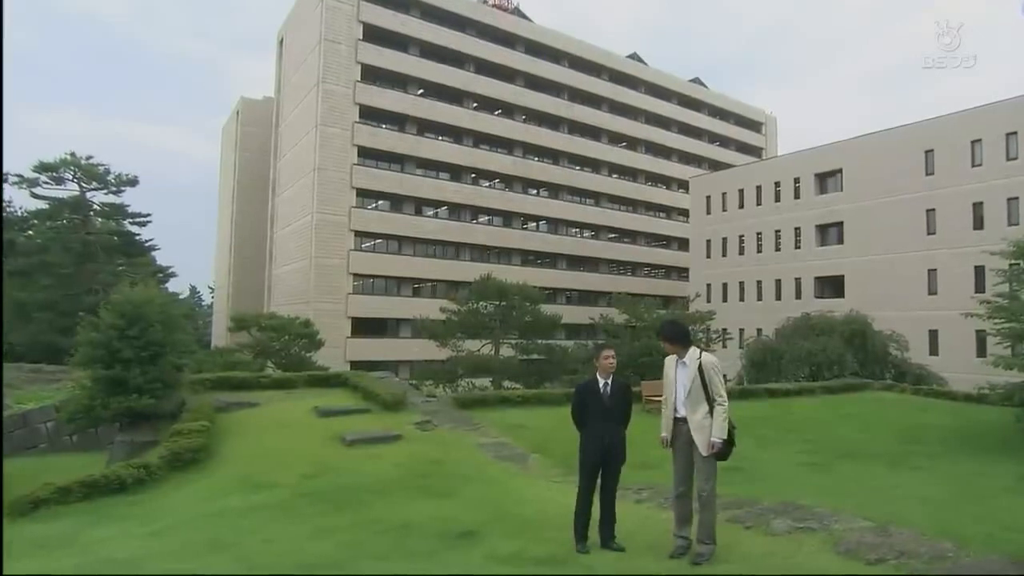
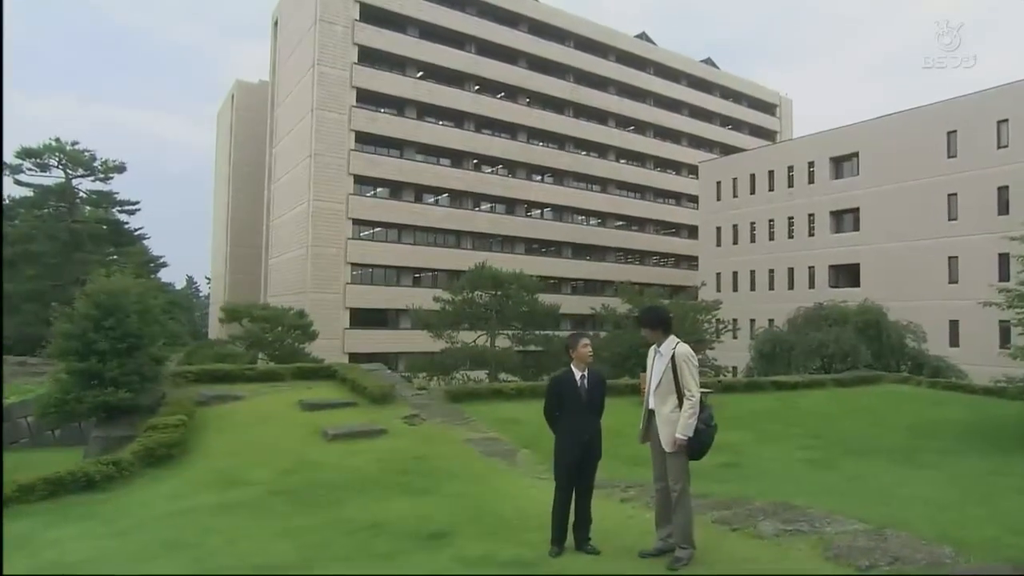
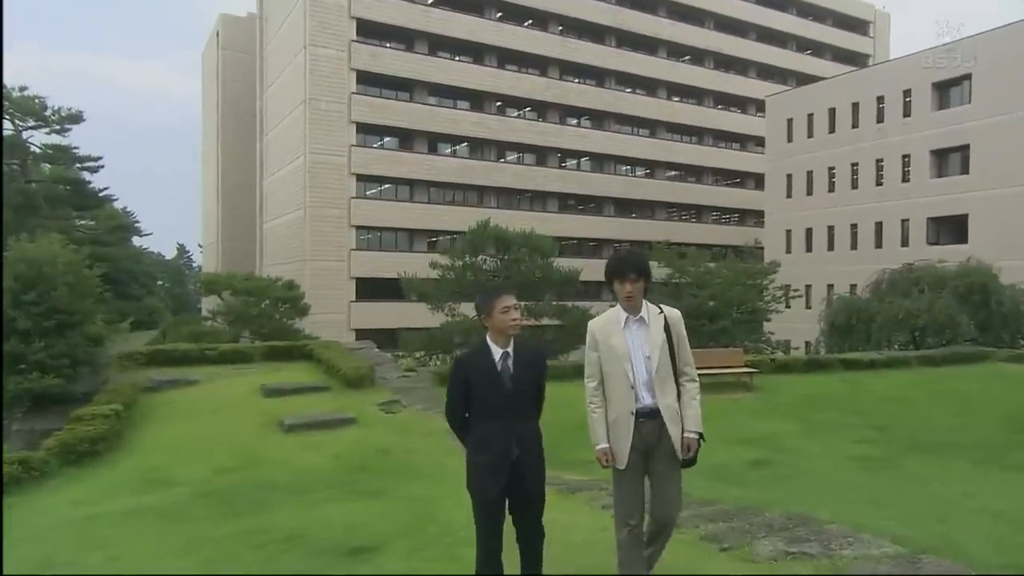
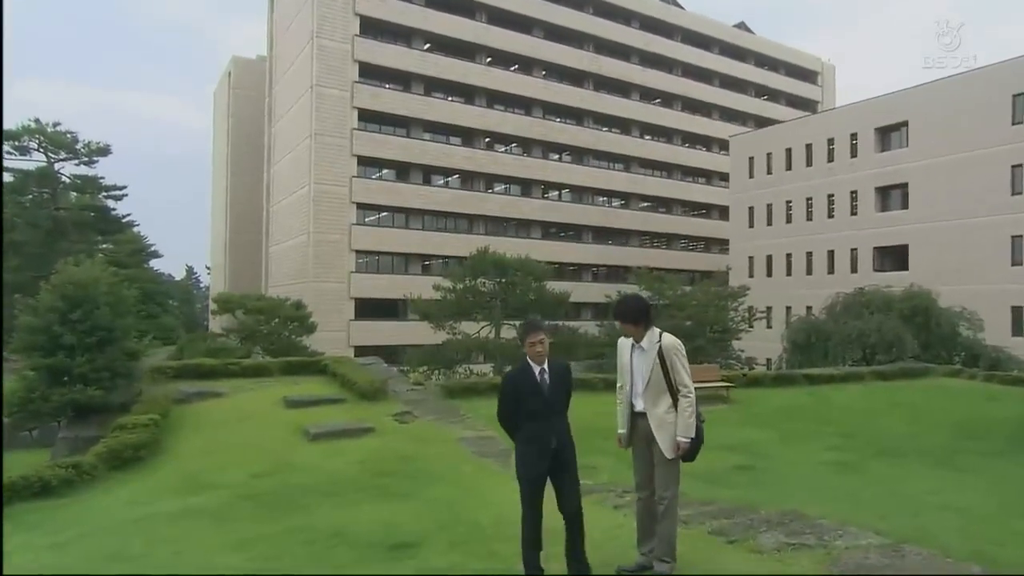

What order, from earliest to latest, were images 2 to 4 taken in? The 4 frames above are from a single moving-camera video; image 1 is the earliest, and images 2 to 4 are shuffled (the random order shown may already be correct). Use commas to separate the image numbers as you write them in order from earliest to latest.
2, 4, 3
